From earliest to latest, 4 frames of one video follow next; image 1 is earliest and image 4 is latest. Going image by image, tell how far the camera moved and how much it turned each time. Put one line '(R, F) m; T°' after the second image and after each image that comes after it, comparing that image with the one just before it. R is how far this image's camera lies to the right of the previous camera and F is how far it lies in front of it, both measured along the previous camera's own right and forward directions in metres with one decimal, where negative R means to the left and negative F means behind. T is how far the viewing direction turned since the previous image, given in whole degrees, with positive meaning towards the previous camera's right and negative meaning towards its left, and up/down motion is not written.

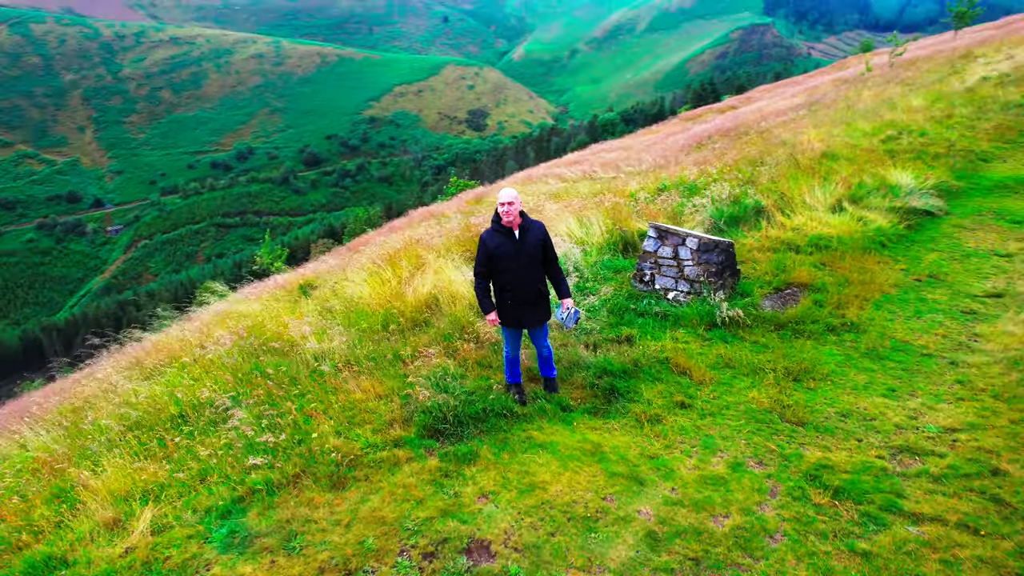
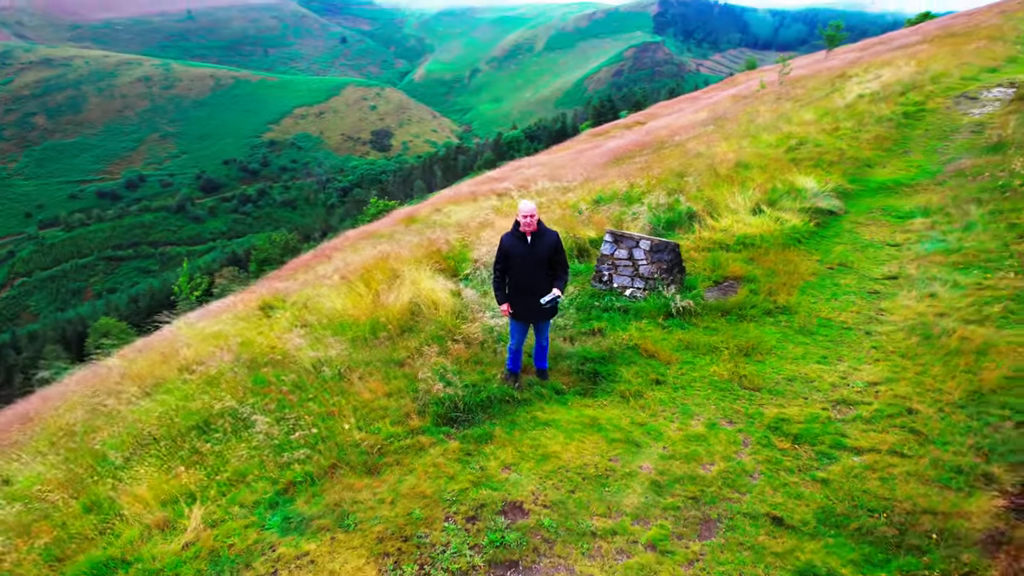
(-0.8, -0.7) m; +8°
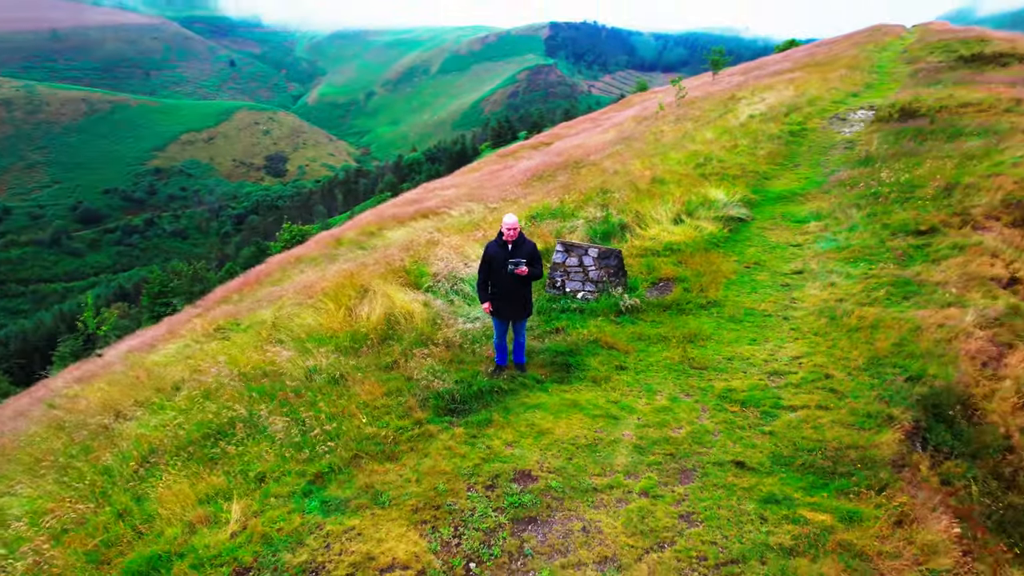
(-0.8, -0.8) m; +8°
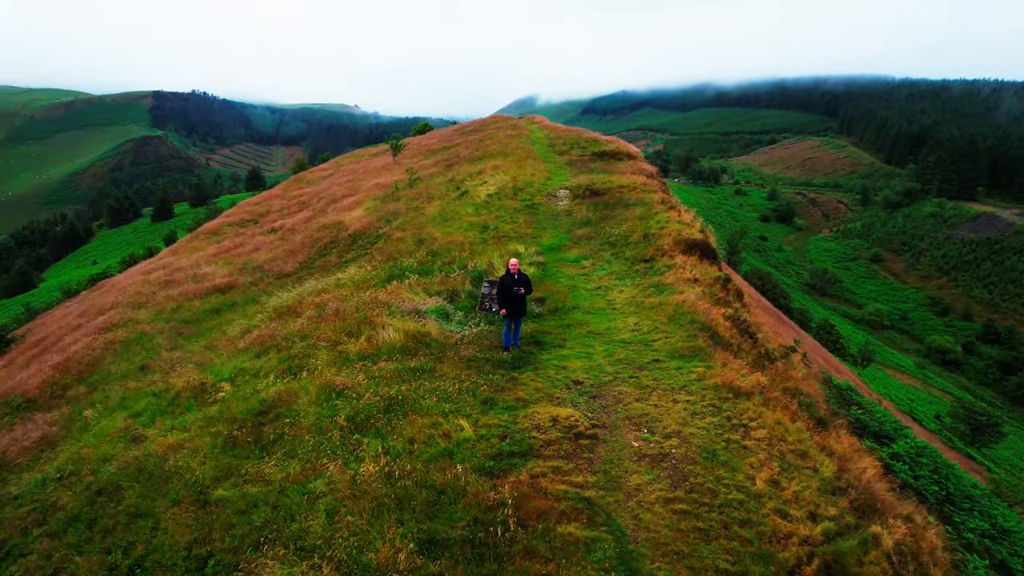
(-6.4, -3.6) m; +31°
